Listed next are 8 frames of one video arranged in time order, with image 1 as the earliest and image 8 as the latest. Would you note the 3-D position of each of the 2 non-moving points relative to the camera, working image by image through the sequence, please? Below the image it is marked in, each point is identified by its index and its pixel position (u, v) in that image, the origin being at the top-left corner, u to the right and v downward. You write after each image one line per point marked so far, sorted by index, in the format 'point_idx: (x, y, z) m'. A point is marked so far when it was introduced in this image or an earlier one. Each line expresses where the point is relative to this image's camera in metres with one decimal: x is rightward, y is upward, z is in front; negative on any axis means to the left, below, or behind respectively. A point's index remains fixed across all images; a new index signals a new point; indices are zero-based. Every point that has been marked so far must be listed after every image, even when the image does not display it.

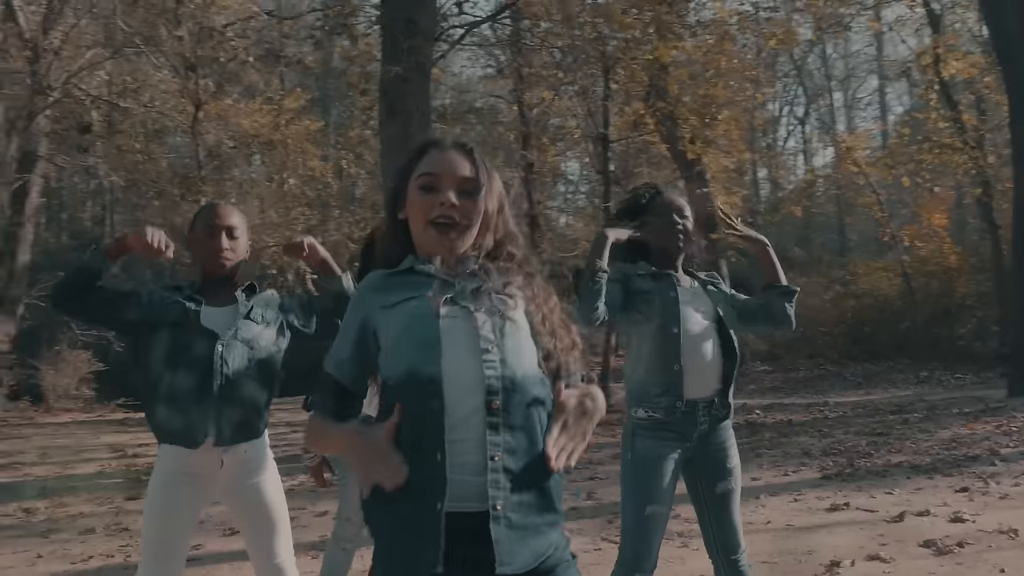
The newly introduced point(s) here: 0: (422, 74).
0: (-0.9, +2.3, +10.0) m
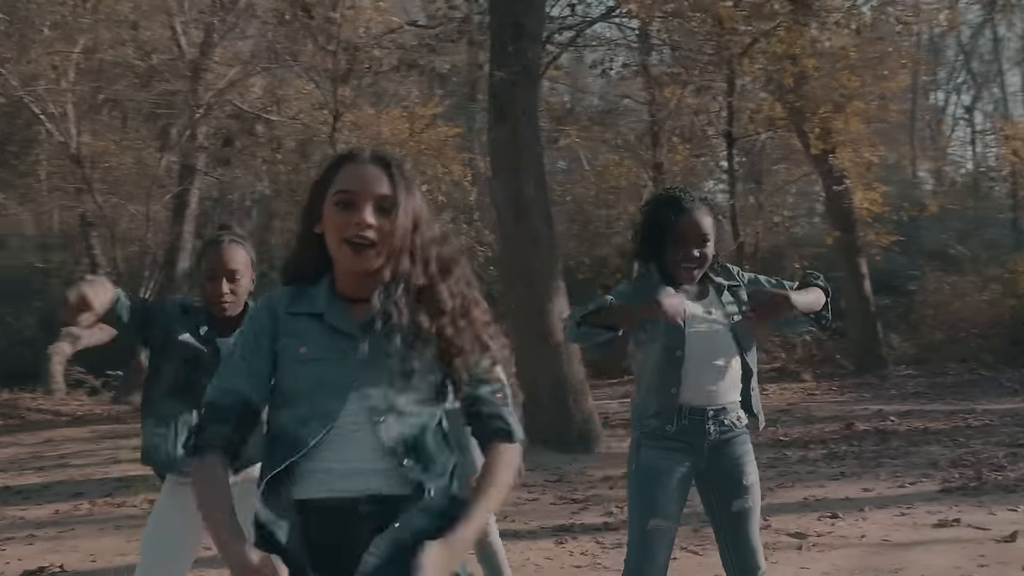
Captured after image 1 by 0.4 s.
0: (+0.2, +2.2, +10.1) m
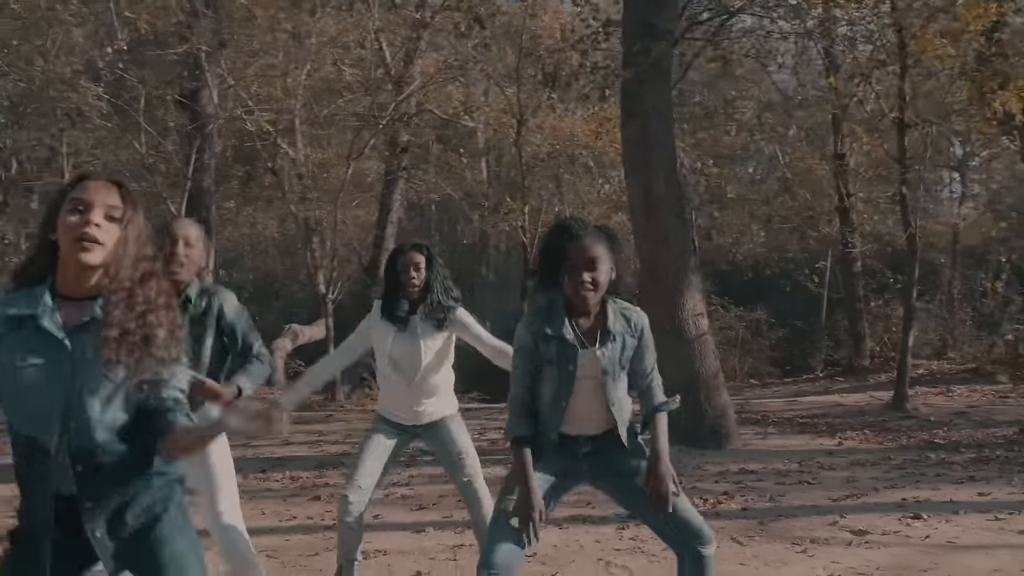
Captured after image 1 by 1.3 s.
0: (+1.6, +2.3, +10.2) m
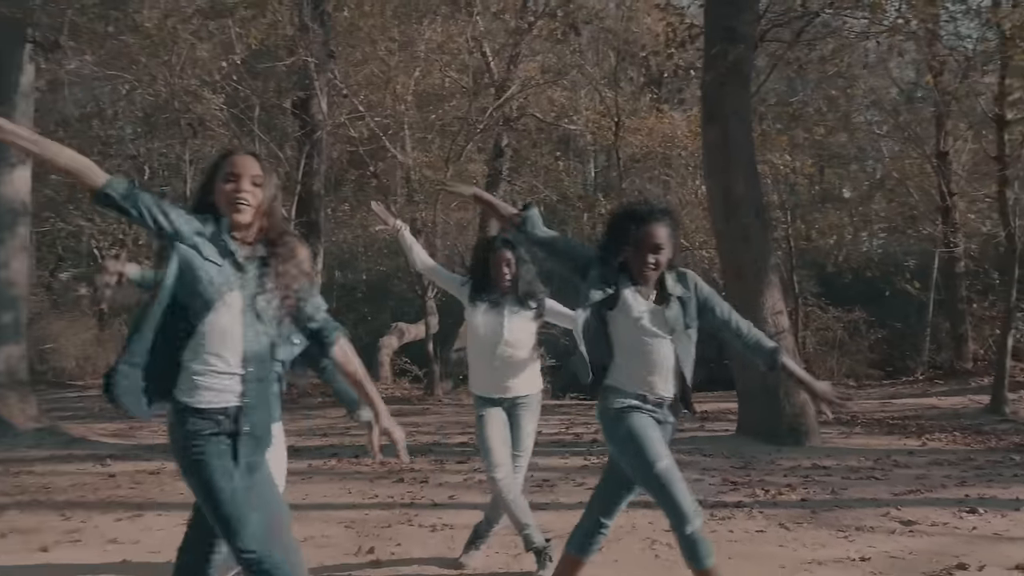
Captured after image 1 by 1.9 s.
0: (+2.5, +2.3, +10.3) m
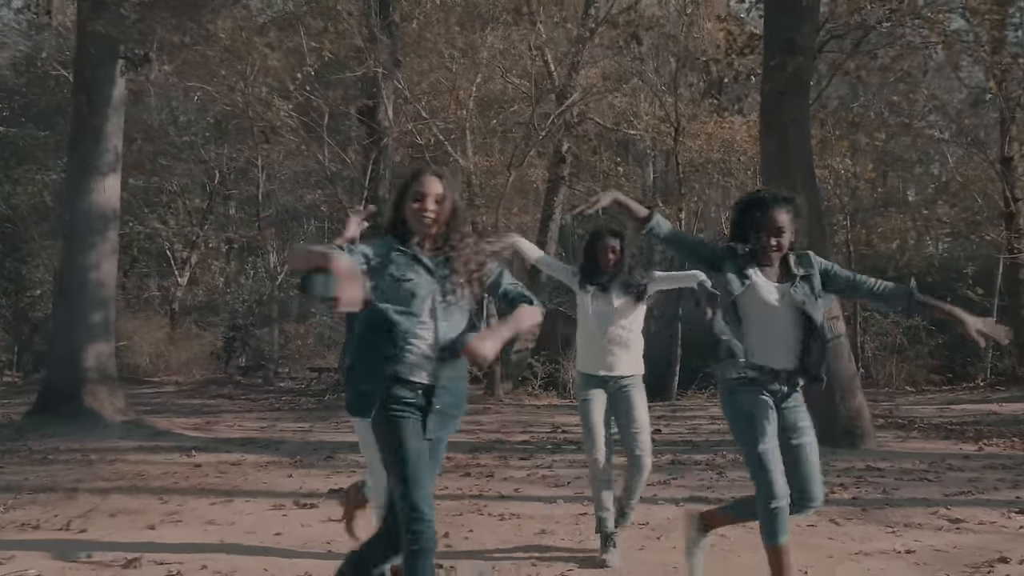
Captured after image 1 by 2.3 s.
0: (+3.2, +2.2, +10.6) m
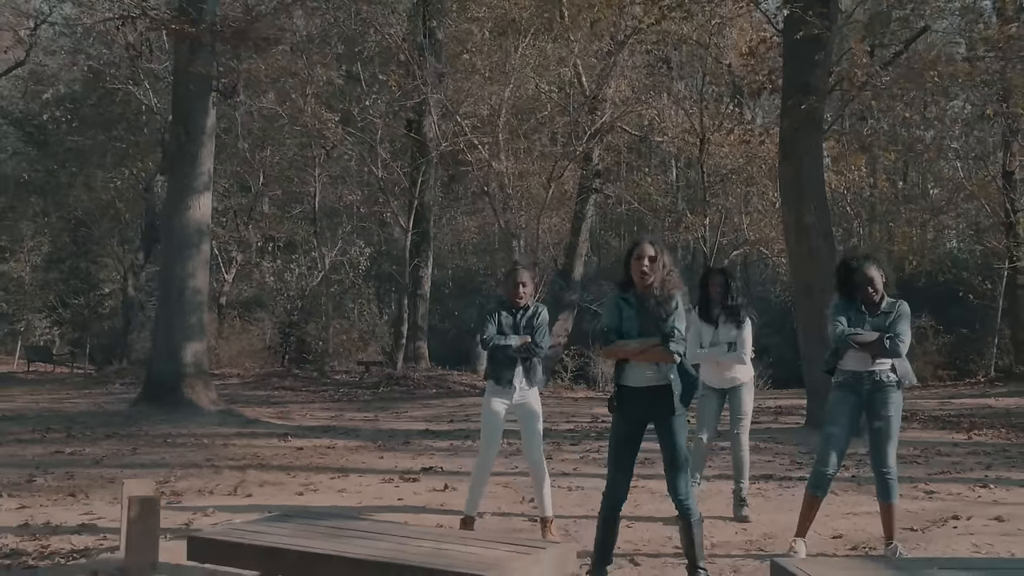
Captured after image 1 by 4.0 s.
0: (+3.8, +2.1, +12.1) m
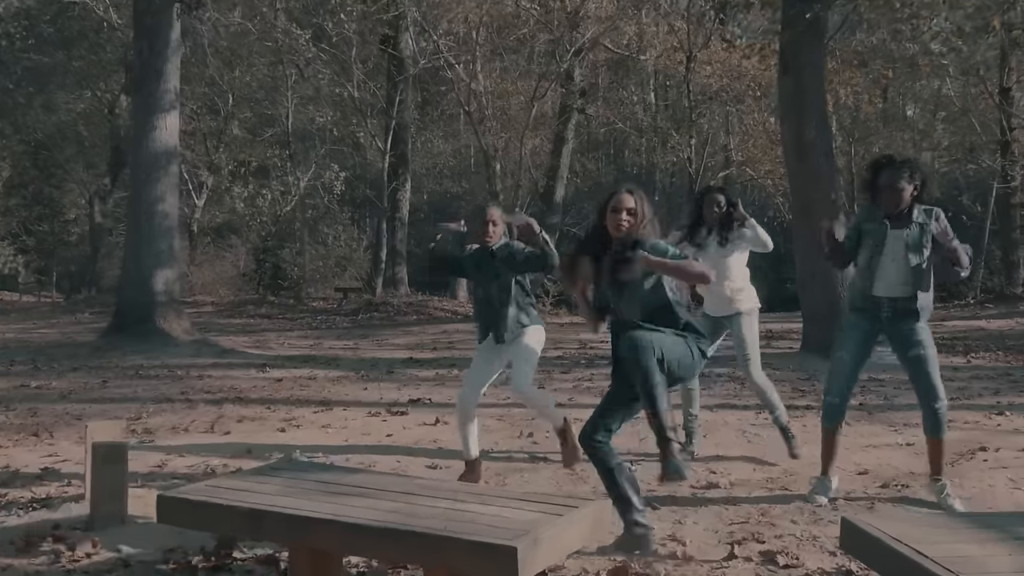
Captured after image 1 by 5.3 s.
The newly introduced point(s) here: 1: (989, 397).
0: (+3.7, +3.1, +11.5) m
1: (+4.3, -1.0, +8.7) m
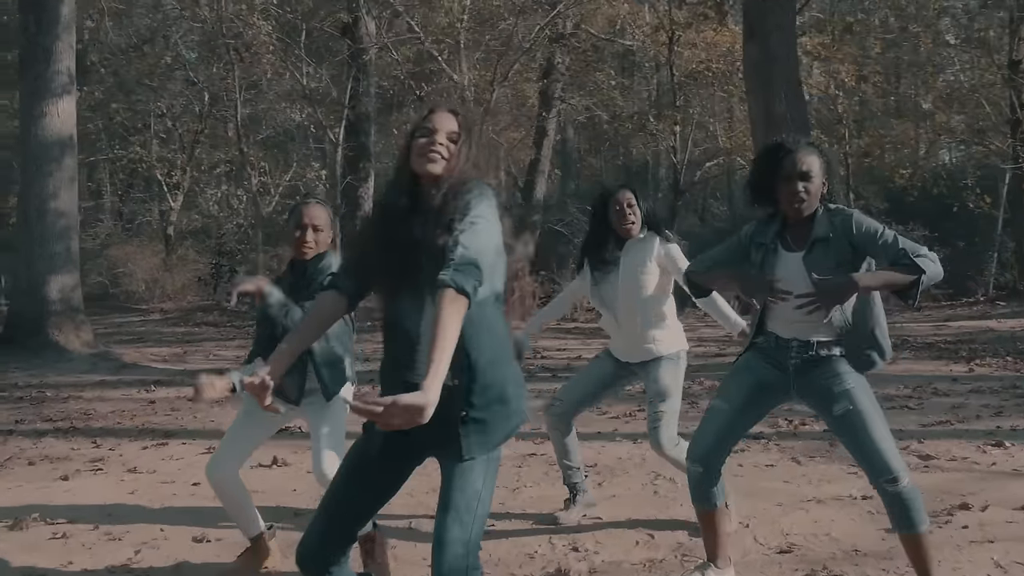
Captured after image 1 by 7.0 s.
0: (+2.8, +3.1, +9.8) m
1: (+3.5, -1.0, +7.0) m
